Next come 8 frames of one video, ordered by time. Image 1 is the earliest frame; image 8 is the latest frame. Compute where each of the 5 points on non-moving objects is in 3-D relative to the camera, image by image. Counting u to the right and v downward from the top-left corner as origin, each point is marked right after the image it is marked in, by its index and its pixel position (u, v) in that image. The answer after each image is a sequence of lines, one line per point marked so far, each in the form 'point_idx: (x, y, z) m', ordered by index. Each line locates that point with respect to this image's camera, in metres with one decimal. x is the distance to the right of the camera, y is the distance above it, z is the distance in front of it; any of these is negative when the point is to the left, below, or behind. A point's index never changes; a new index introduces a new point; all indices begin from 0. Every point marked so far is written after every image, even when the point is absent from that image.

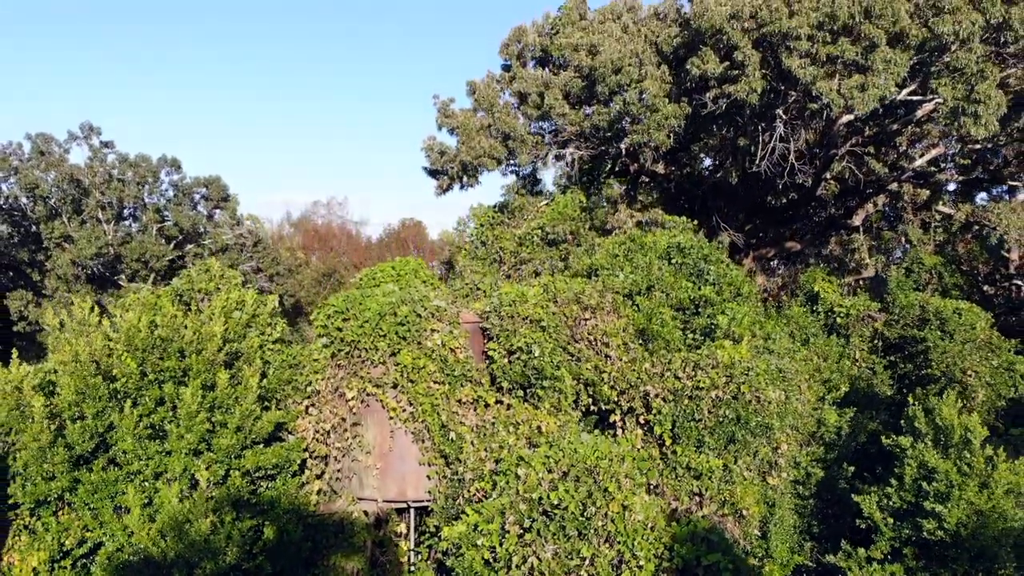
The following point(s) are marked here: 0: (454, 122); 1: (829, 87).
0: (-1.0, +2.8, +12.3) m
1: (+3.9, +2.4, +8.8) m
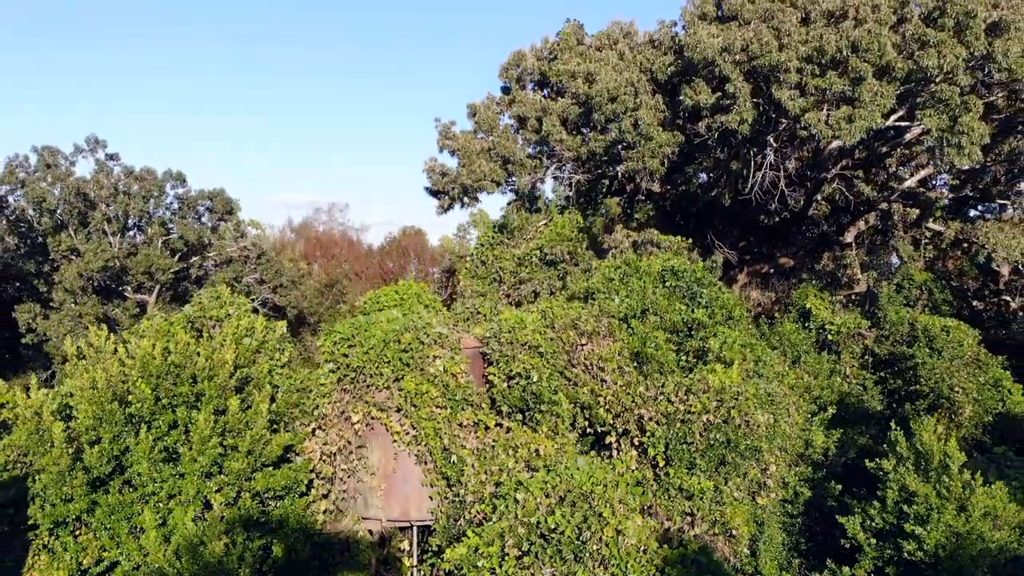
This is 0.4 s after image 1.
0: (-1.0, +2.5, +12.6) m
1: (+3.9, +2.1, +9.1) m
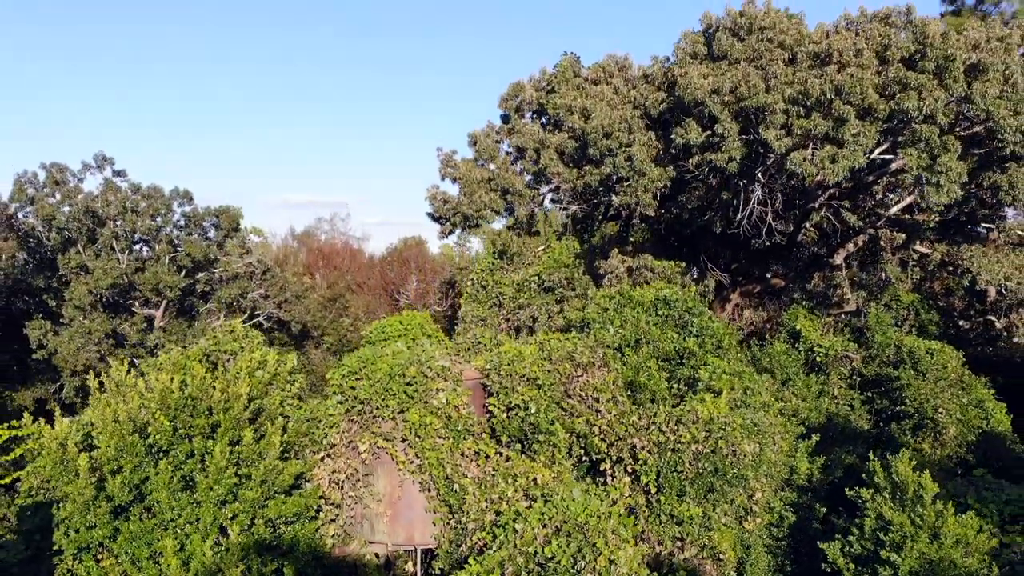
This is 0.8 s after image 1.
0: (-1.0, +2.1, +13.0) m
1: (+3.8, +1.7, +9.5) m
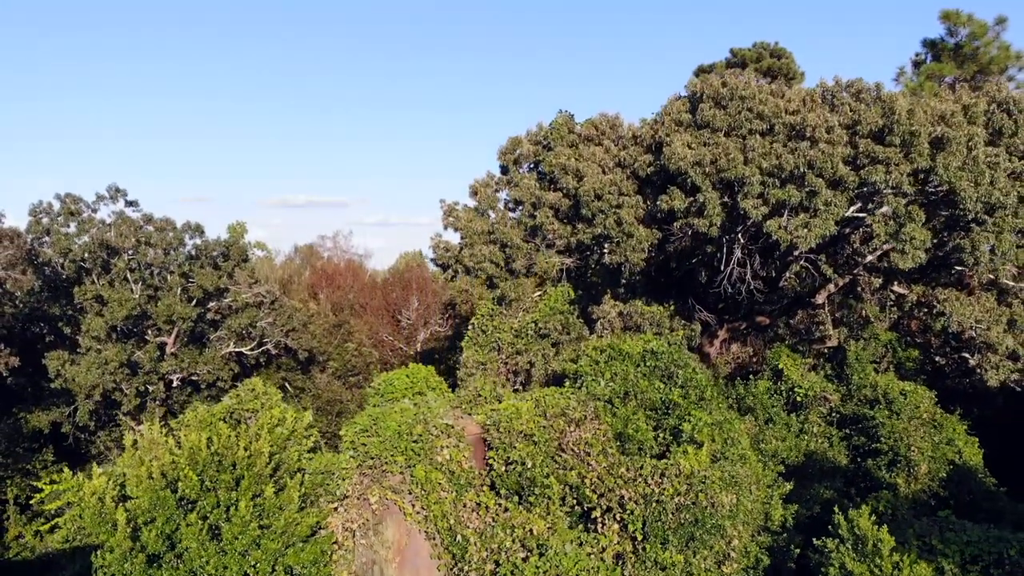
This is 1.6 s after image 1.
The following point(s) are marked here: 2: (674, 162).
0: (-1.0, +1.3, +13.8) m
1: (+3.8, +0.9, +10.3) m
2: (+2.5, +1.9, +10.8) m
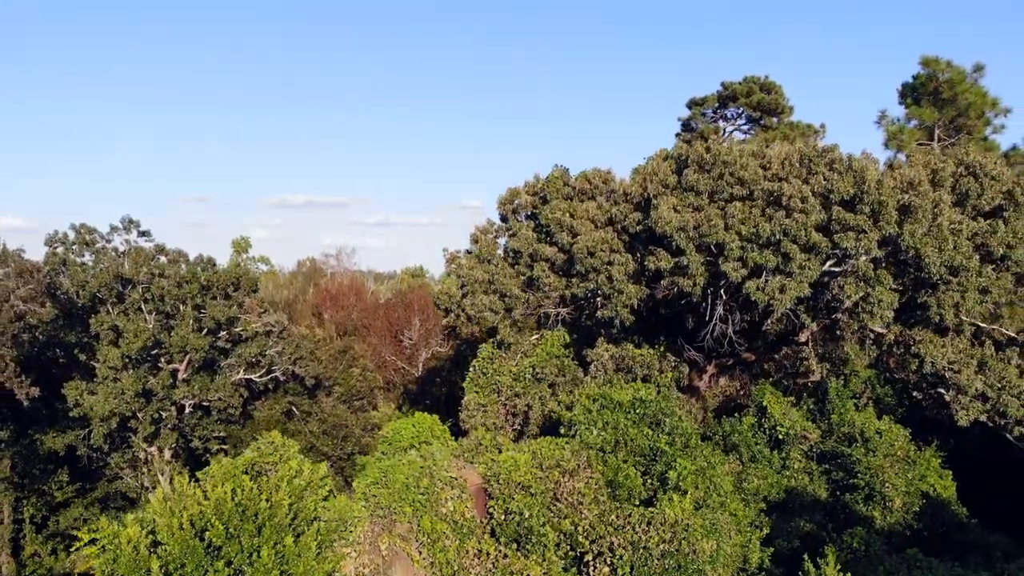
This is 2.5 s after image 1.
0: (-1.0, +0.4, +14.6) m
1: (+3.8, 0.0, +11.1) m
2: (+2.4, +1.0, +11.6) m
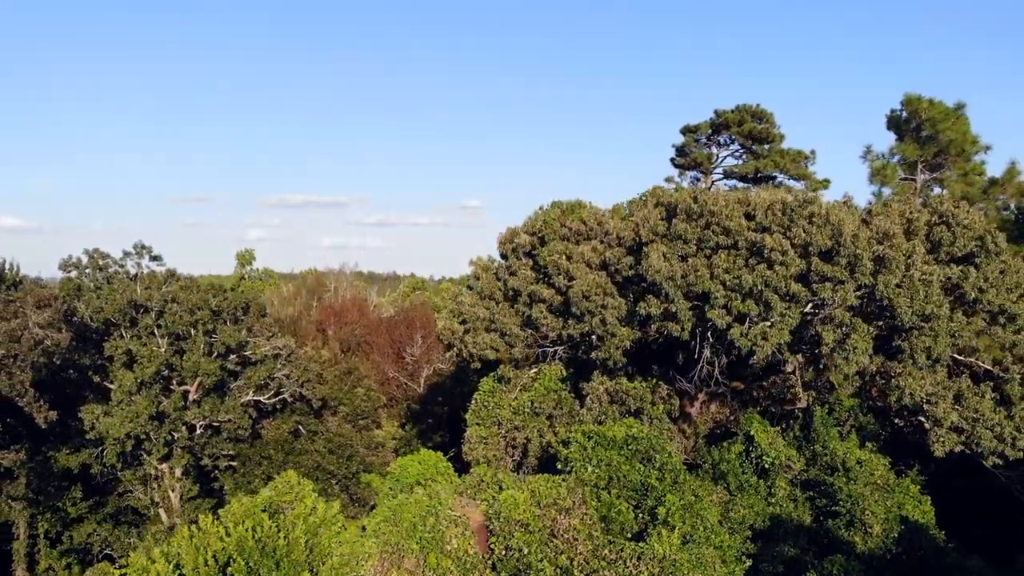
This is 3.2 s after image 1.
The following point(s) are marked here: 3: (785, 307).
0: (-1.0, -0.4, +15.4) m
1: (+3.8, -0.7, +11.9) m
2: (+2.4, +0.2, +12.4) m
3: (+4.5, -0.3, +11.8) m
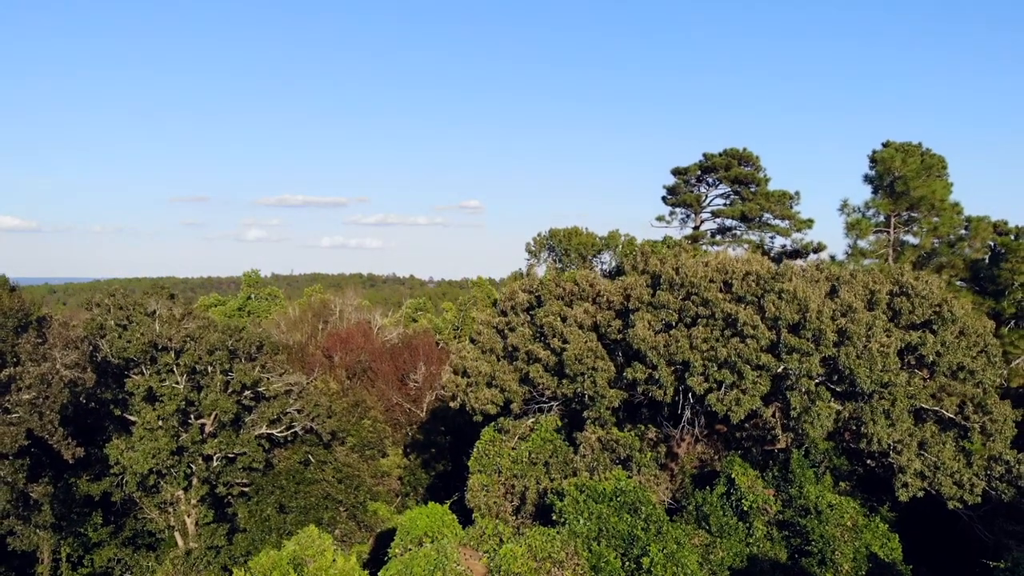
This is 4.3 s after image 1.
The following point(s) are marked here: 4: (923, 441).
0: (-1.1, -1.7, +16.6) m
1: (+3.8, -2.0, +13.1) m
2: (+2.4, -1.0, +13.7) m
3: (+4.5, -1.6, +13.0) m
4: (+9.4, -3.5, +16.3) m
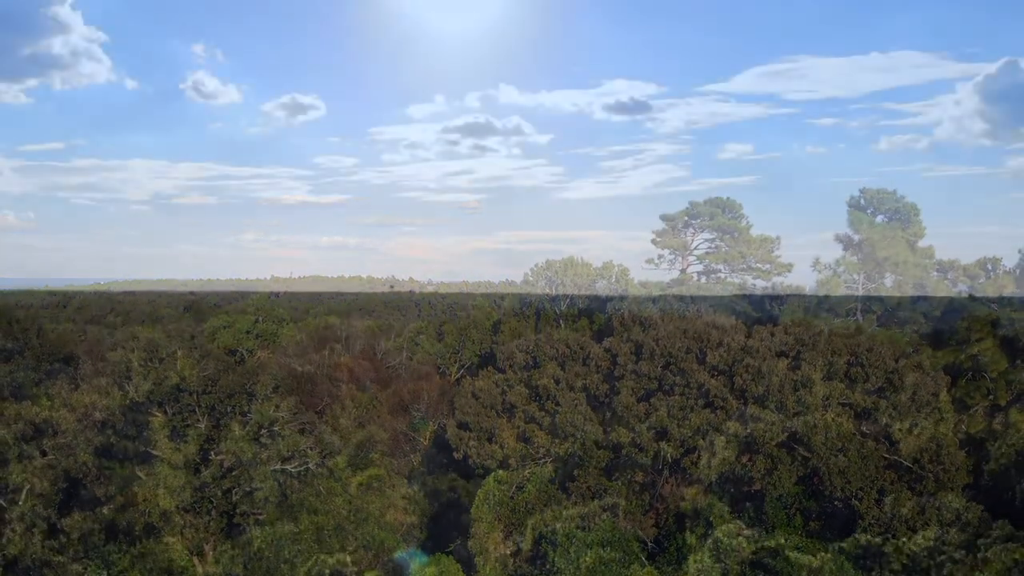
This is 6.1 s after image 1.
0: (-1.1, -3.3, +18.3) m
1: (+3.7, -3.6, +14.8) m
2: (+2.3, -2.6, +15.4) m
3: (+4.4, -3.2, +14.7) m
4: (+9.3, -5.1, +18.0) m
